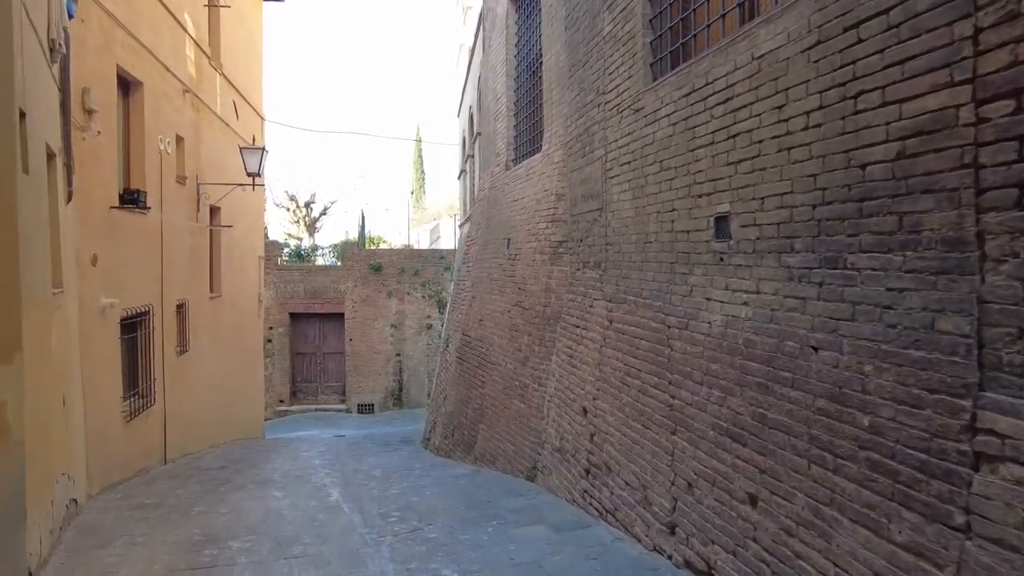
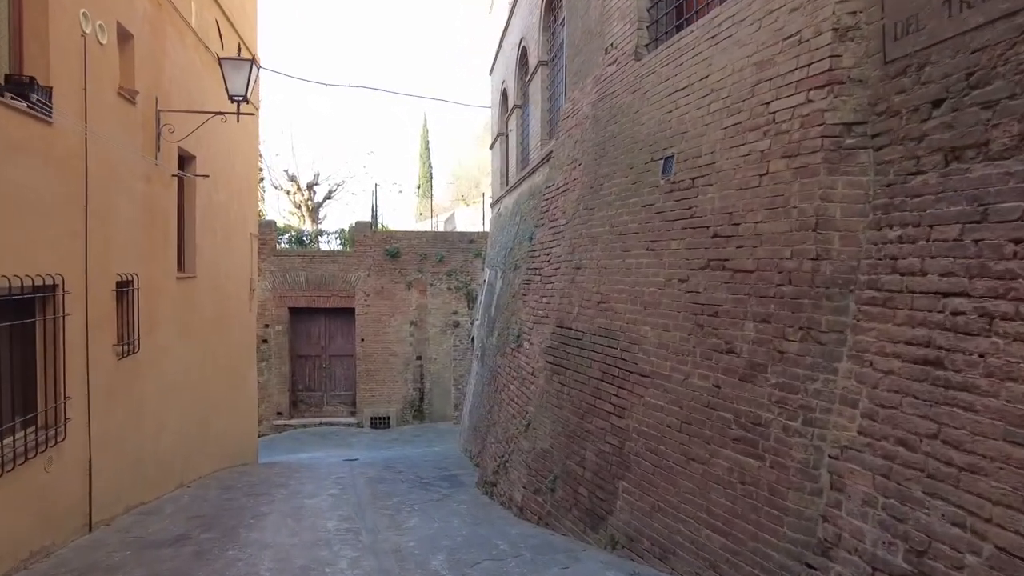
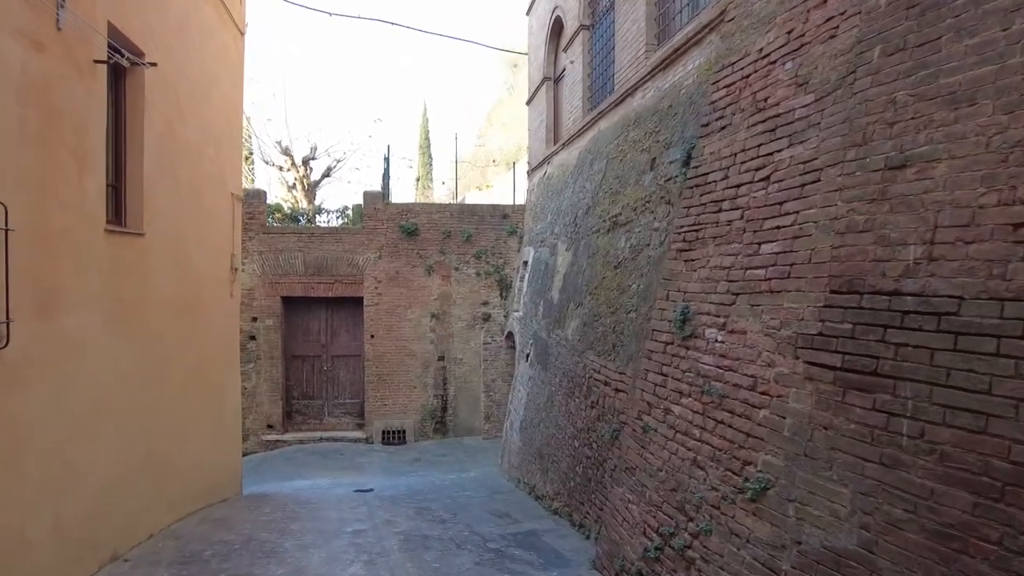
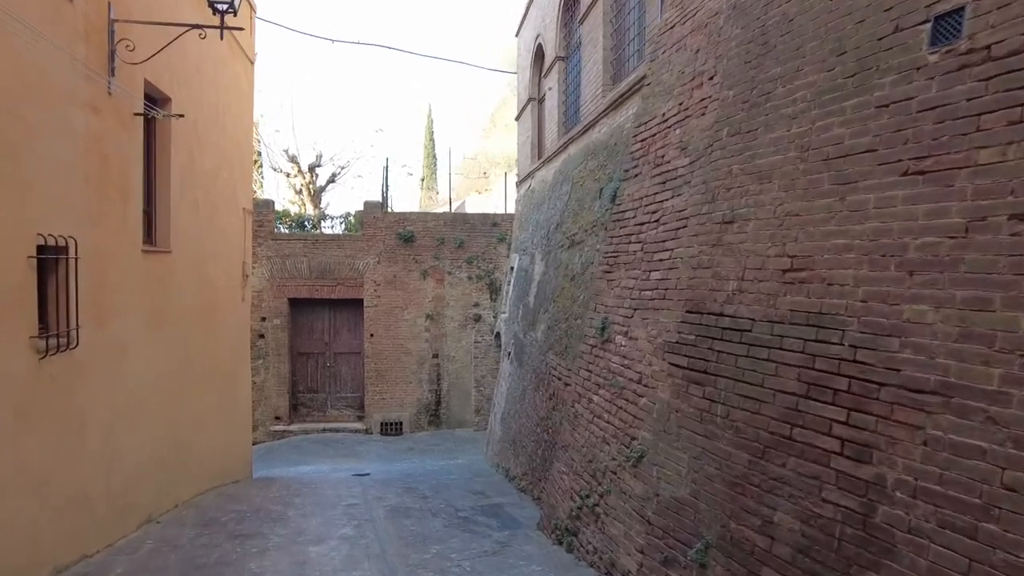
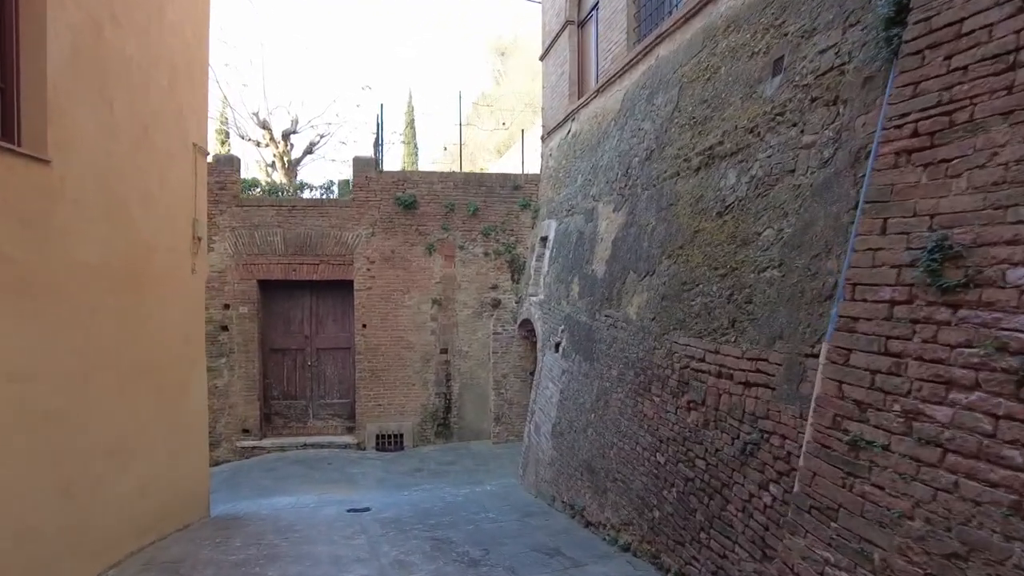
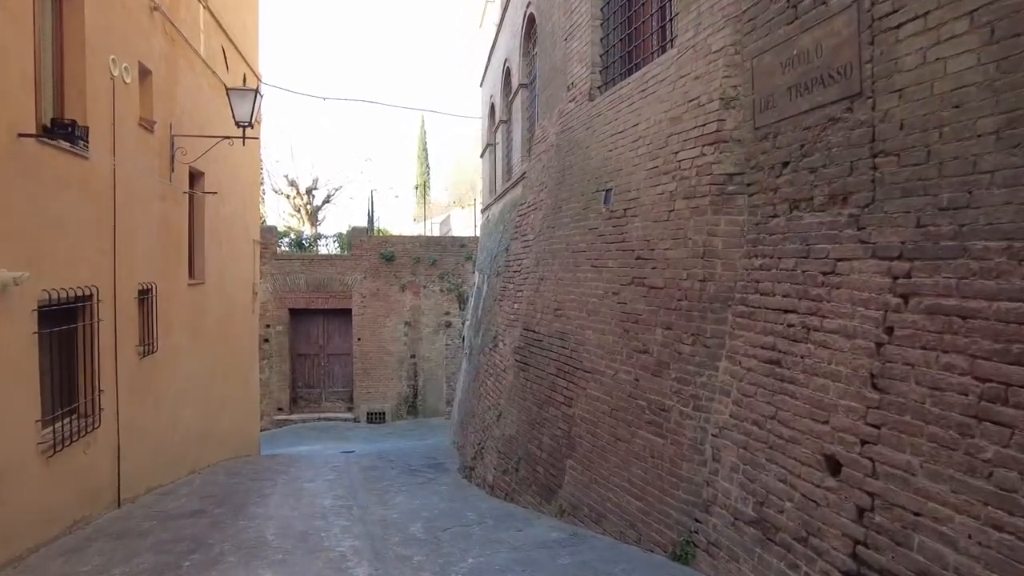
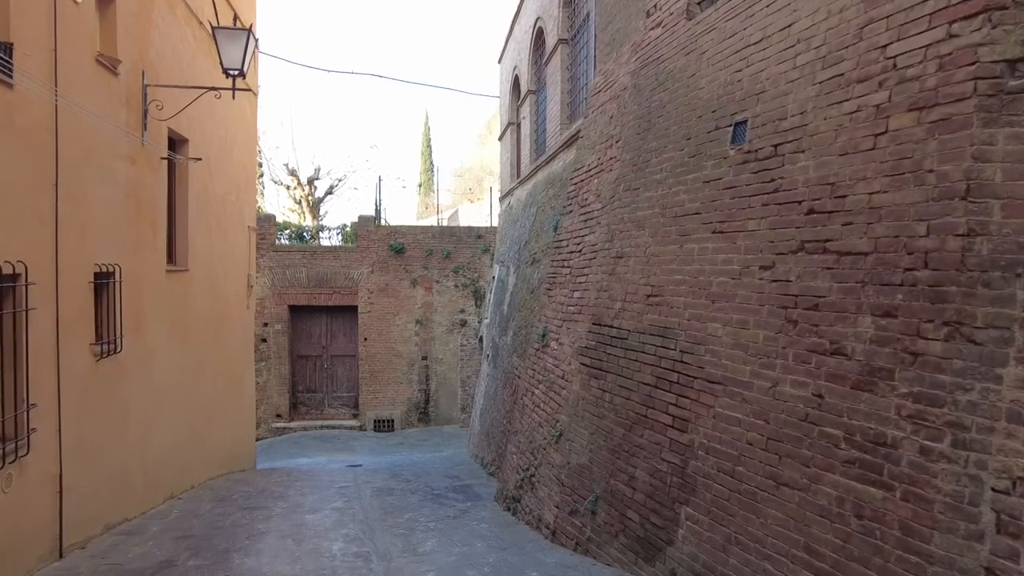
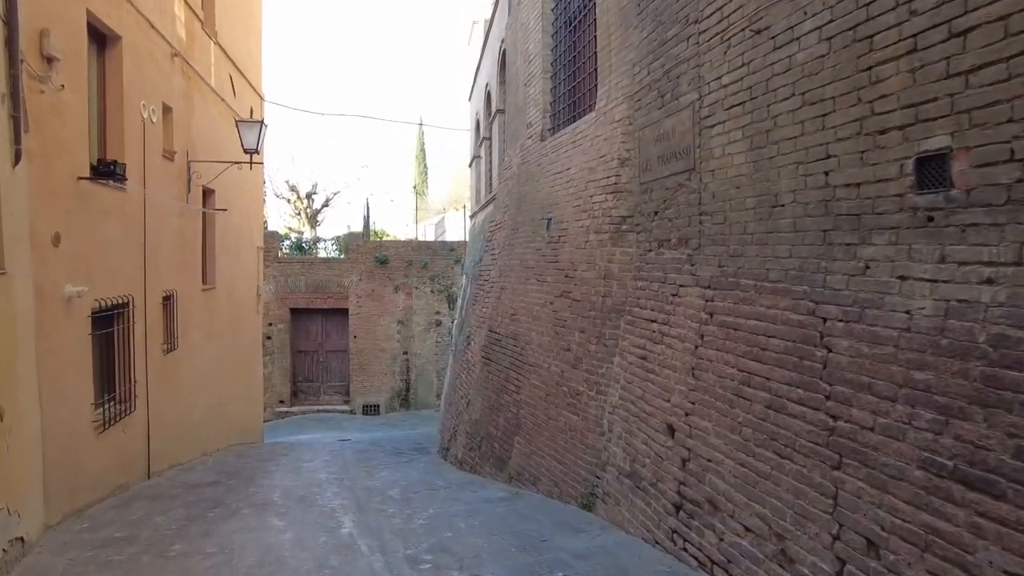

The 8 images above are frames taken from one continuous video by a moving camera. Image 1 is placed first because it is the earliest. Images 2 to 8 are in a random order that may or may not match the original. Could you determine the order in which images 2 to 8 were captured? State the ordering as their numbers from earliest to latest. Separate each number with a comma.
8, 6, 2, 7, 4, 3, 5
